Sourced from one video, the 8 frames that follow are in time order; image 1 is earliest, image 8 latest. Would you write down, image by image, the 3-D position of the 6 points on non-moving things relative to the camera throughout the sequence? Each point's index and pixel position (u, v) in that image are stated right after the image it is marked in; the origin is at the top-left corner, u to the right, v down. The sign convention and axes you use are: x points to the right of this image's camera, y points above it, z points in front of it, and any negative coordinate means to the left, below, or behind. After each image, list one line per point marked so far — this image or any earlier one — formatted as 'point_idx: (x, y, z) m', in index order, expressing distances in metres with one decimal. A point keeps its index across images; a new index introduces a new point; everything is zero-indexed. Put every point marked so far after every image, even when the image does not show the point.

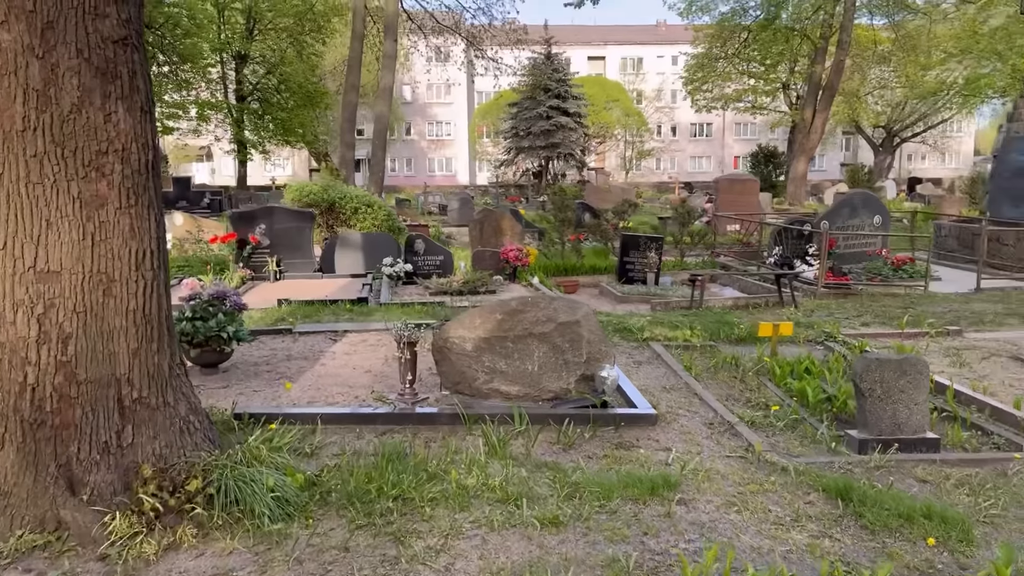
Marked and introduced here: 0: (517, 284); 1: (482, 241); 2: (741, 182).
0: (+0.1, +0.1, +12.2) m
1: (-0.5, +0.8, +13.3) m
2: (+5.5, +2.6, +18.5) m
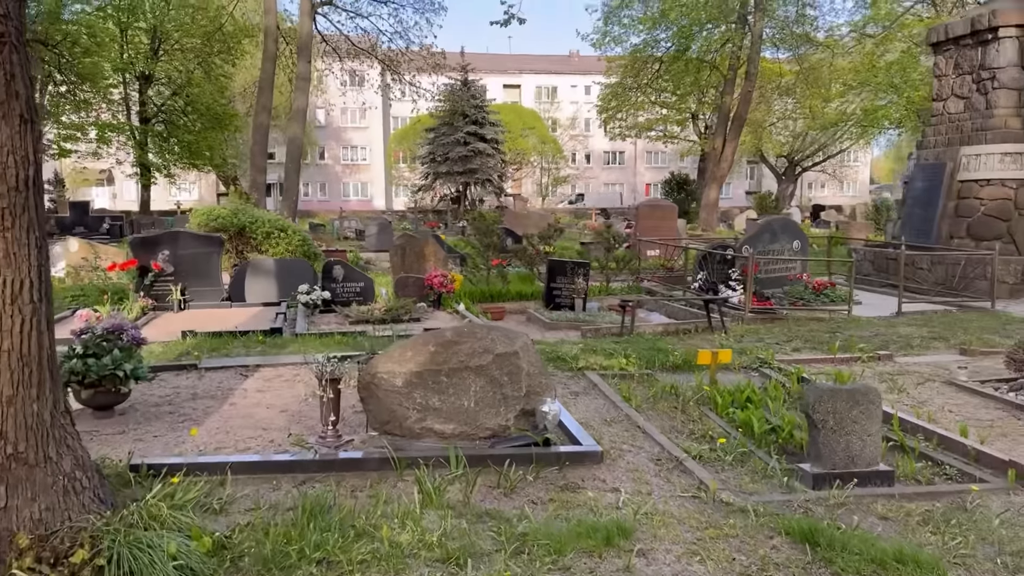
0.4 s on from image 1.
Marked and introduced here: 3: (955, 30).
0: (-1.1, -0.4, +11.8) m
1: (-1.8, +0.4, +12.8) m
2: (+3.6, +2.0, +18.6) m
3: (+7.0, +4.1, +11.9) m
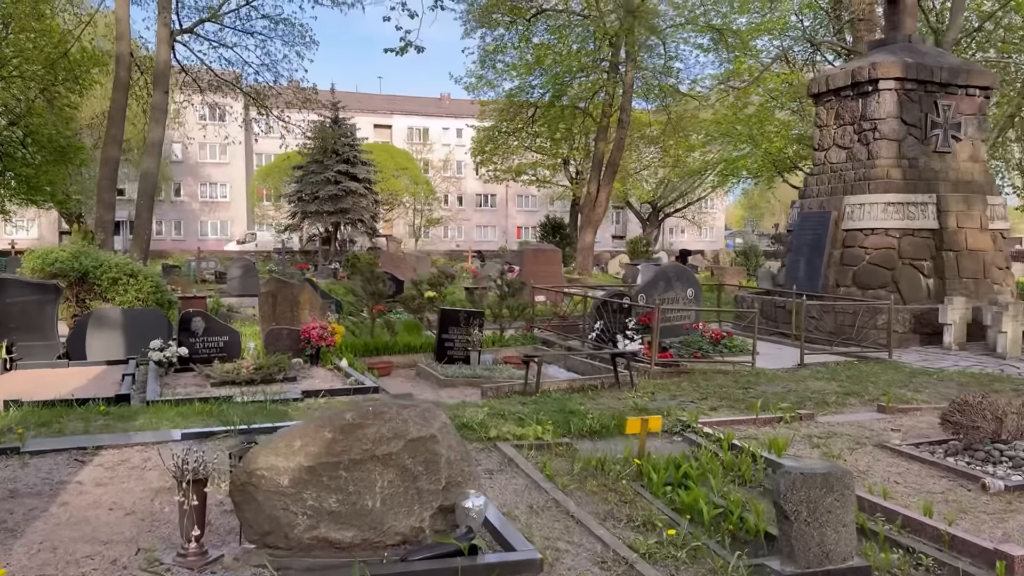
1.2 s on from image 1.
0: (-2.7, -1.1, +10.6) m
1: (-3.6, -0.4, +11.5) m
2: (+0.8, +0.8, +18.3) m
3: (+5.2, +3.3, +12.3) m
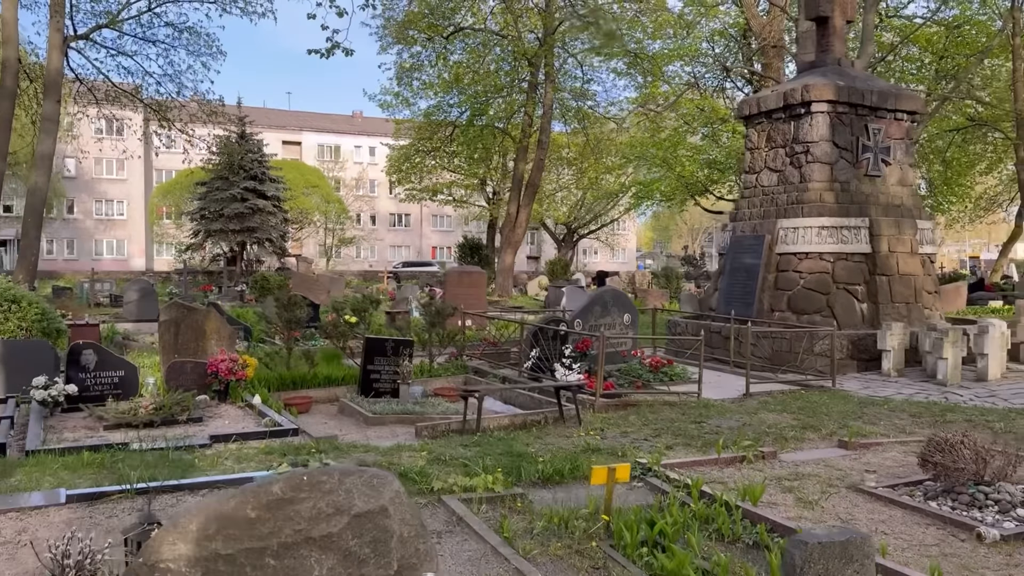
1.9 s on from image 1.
0: (-3.5, -1.5, +9.6) m
1: (-4.5, -0.8, +10.4) m
2: (-1.0, +0.3, +17.6) m
3: (+4.1, +3.0, +12.3) m
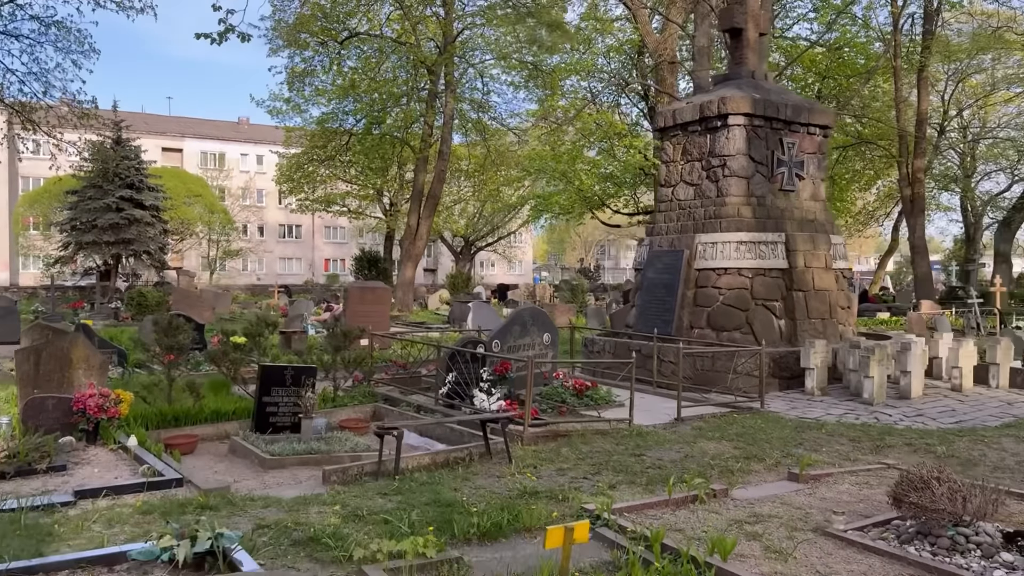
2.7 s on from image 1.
0: (-4.4, -1.7, +8.2) m
1: (-5.5, -1.1, +8.9) m
2: (-3.0, -0.1, +16.6) m
3: (+2.7, +2.7, +12.0) m
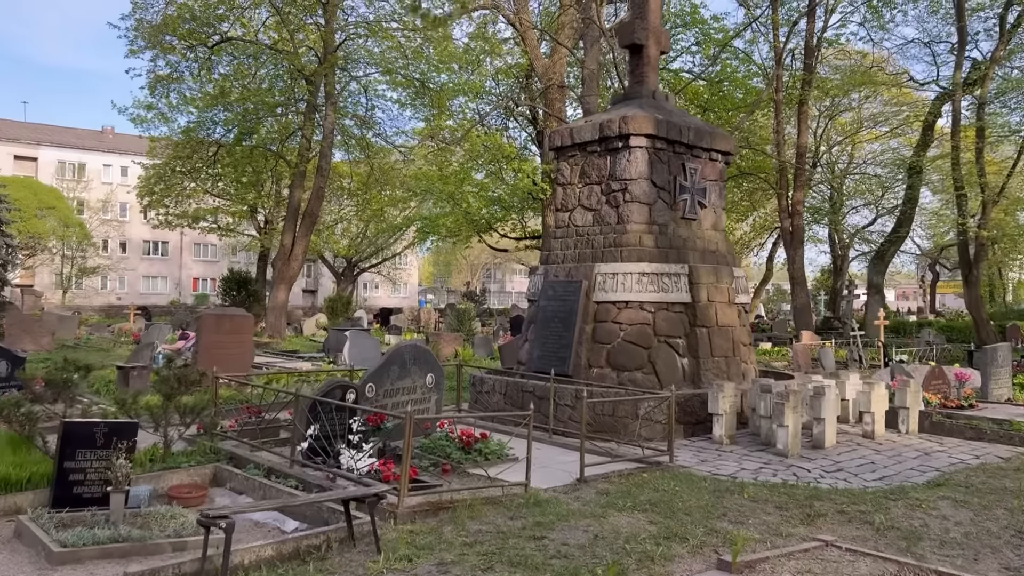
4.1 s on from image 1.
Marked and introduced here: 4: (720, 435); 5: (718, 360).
0: (-5.5, -2.0, +6.1) m
1: (-6.7, -1.4, +6.7) m
2: (-5.4, -0.6, +14.6) m
3: (+1.0, +2.2, +11.1) m
4: (+2.5, -1.7, +9.1) m
5: (+2.9, -1.0, +10.6) m
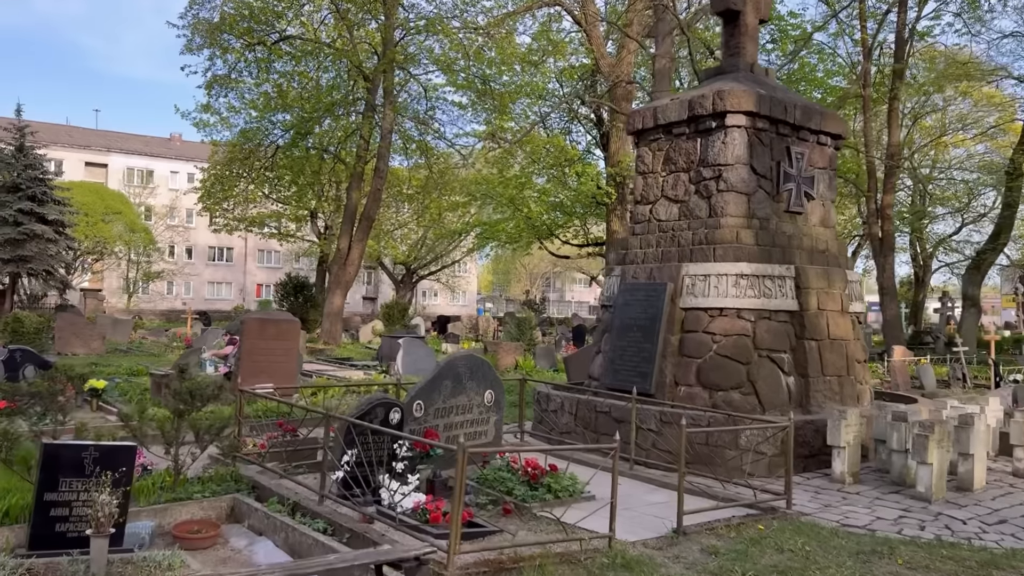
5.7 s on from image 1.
0: (-5.0, -1.9, +5.1) m
1: (-6.1, -1.3, +5.7) m
2: (-4.2, -0.6, +13.5) m
3: (+1.9, +2.2, +9.5) m
4: (+3.2, -1.8, +7.4) m
5: (+3.7, -1.1, +8.9) m
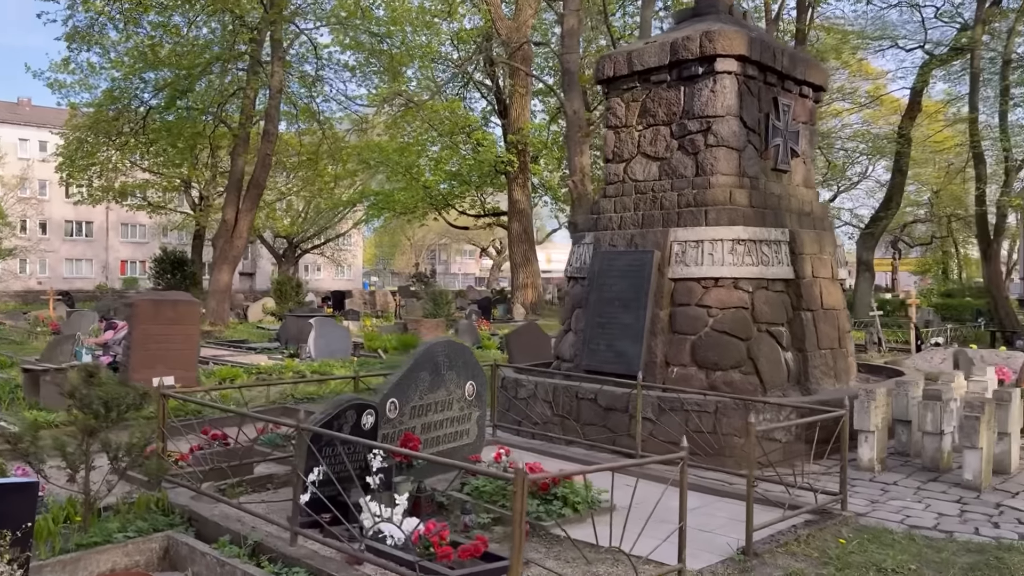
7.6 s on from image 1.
0: (-4.6, -1.9, +3.1) m
1: (-5.9, -1.3, +3.5) m
2: (-5.1, -0.3, +11.6) m
3: (+1.5, +2.5, +8.4) m
4: (+3.1, -1.5, +6.7) m
5: (+3.4, -0.7, +8.2) m
